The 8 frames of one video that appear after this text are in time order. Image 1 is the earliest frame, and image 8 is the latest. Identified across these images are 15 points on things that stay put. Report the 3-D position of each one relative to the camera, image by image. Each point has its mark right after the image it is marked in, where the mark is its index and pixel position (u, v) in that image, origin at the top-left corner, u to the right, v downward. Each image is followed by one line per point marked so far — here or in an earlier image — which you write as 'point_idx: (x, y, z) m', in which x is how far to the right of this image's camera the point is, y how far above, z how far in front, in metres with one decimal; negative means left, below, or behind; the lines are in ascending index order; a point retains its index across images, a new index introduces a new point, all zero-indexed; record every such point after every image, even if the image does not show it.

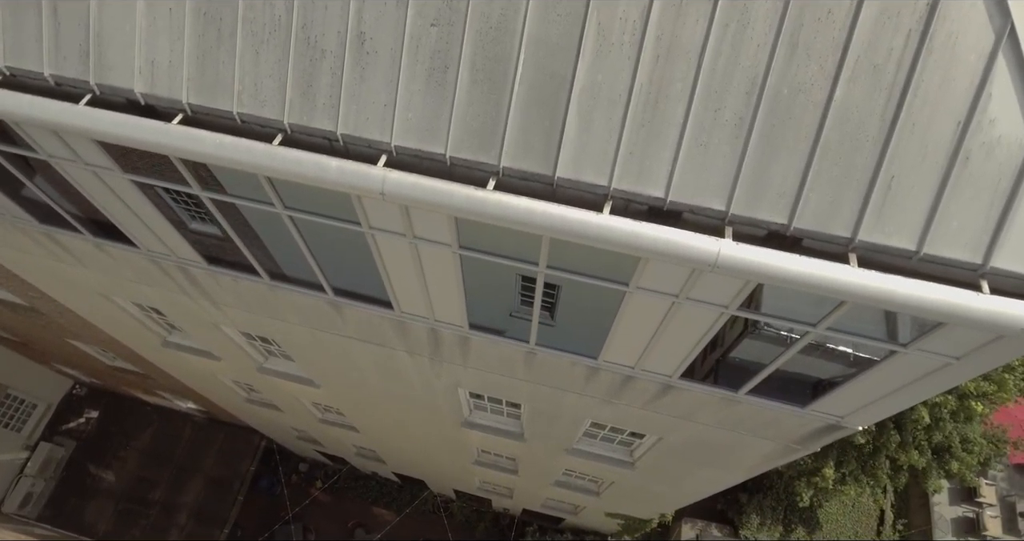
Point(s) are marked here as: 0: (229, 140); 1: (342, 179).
0: (-2.7, +1.2, +5.6) m
1: (-1.6, +0.8, +5.4) m
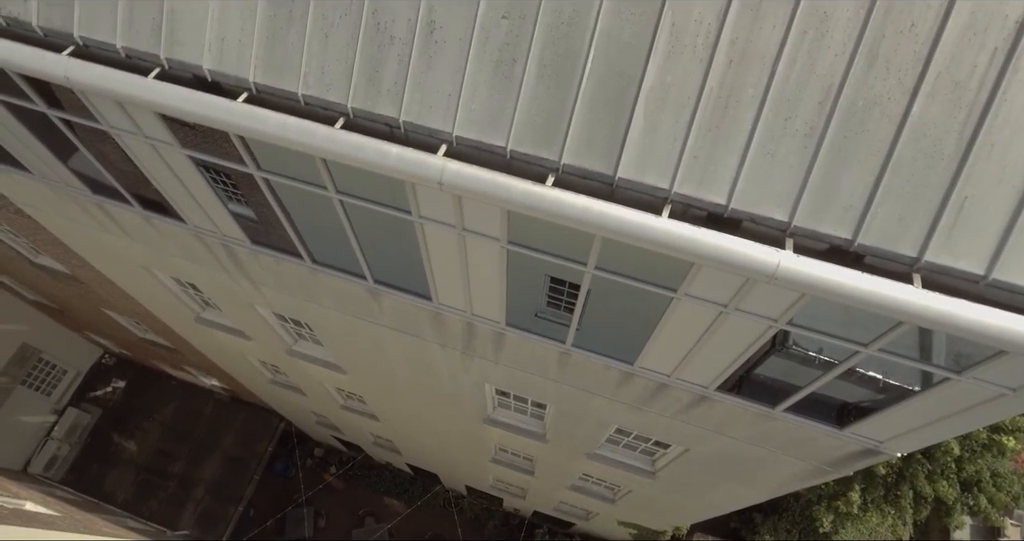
0: (-2.1, +1.4, +5.7) m
1: (-1.0, +1.0, +5.4) m
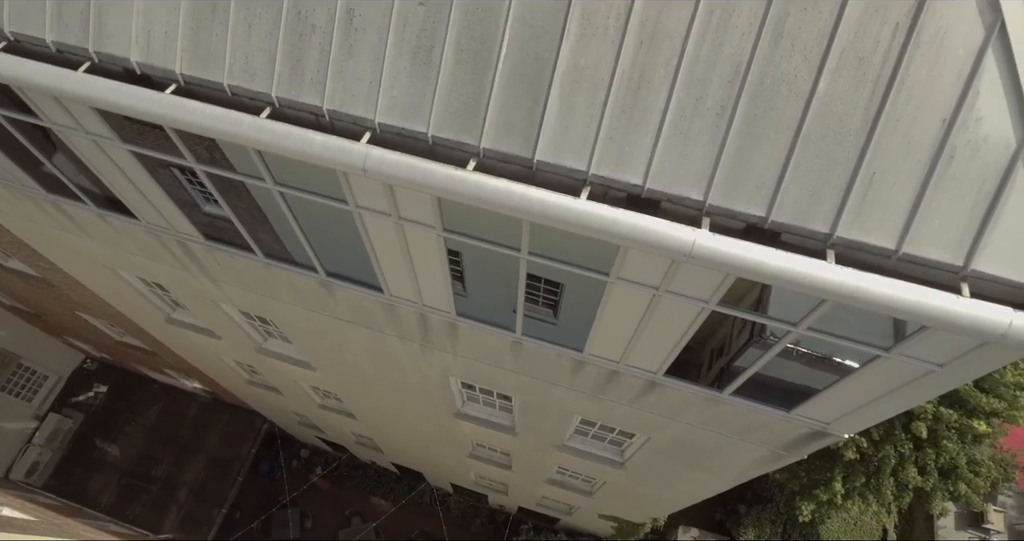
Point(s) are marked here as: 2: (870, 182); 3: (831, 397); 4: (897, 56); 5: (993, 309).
0: (-2.8, +1.5, +5.7) m
1: (-1.7, +1.1, +5.5) m
2: (+2.8, +0.7, +4.7) m
3: (+3.8, -1.5, +7.2) m
4: (+2.9, +1.6, +4.5) m
5: (+3.9, -0.3, +4.8) m
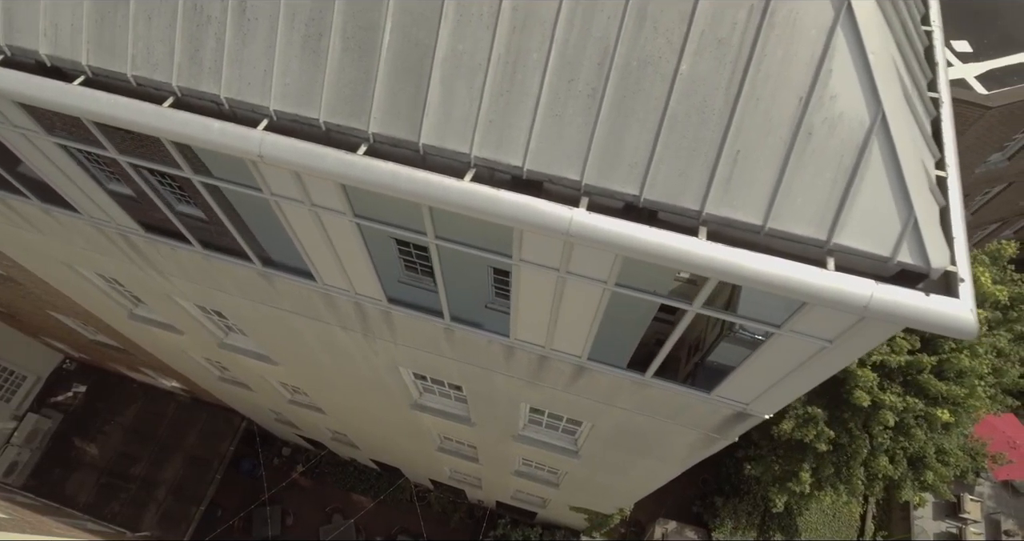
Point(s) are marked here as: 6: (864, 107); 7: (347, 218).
0: (-3.9, +1.7, +5.9) m
1: (-2.7, +1.2, +5.6) m
2: (+1.8, +0.9, +4.9) m
3: (+2.8, -1.3, +7.3) m
4: (+1.9, +1.8, +4.7) m
5: (+2.9, -0.1, +4.9) m
6: (+2.8, +1.3, +4.7) m
7: (-1.9, +0.6, +6.7) m
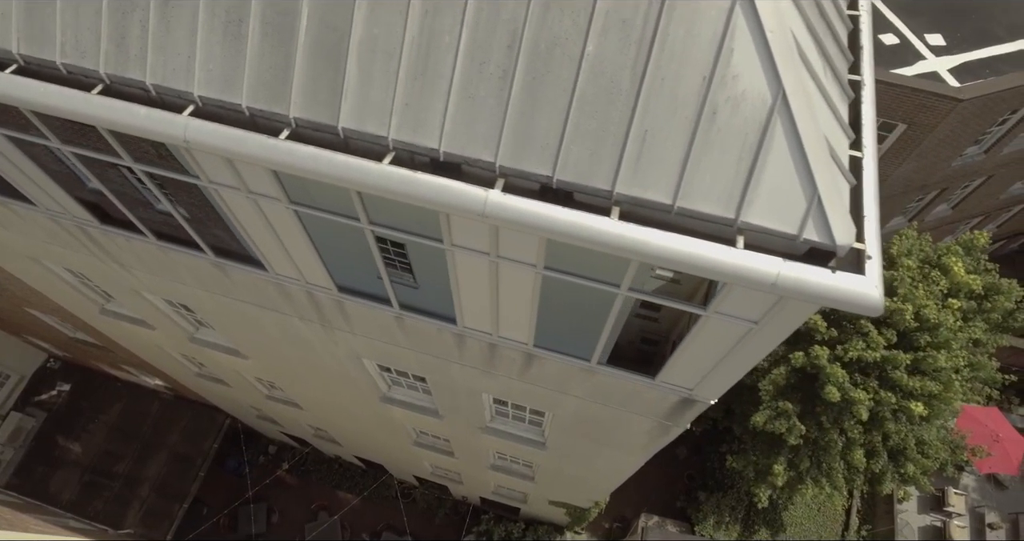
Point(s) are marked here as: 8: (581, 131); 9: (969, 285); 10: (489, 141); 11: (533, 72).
0: (-4.6, +1.8, +5.9) m
1: (-3.5, +1.4, +5.7) m
2: (+1.1, +1.1, +4.9) m
3: (+2.1, -1.1, +7.4) m
4: (+1.2, +2.0, +4.8) m
5: (+2.1, +0.1, +5.0) m
6: (+2.0, +1.5, +4.7) m
7: (-2.6, +0.8, +6.7) m
8: (+0.6, +1.2, +5.0) m
9: (+14.1, -0.5, +18.3) m
10: (-0.2, +1.1, +5.2) m
11: (+0.2, +1.7, +5.0) m
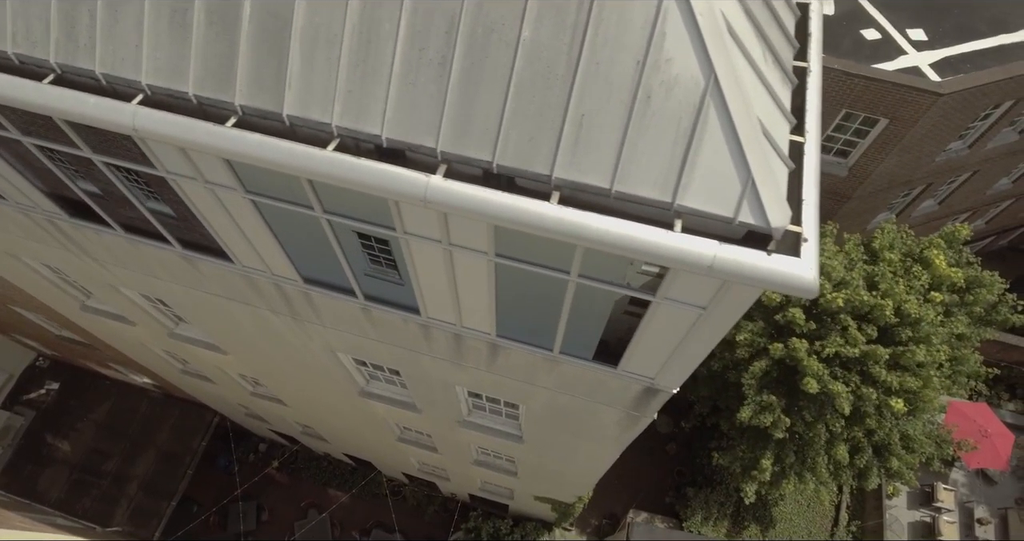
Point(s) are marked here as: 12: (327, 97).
0: (-5.1, +1.9, +6.0) m
1: (-4.0, +1.5, +5.7) m
2: (+0.6, +1.2, +5.0) m
3: (+1.6, -1.0, +7.4) m
4: (+0.6, +2.2, +4.8) m
5: (+1.6, +0.2, +5.0) m
6: (+1.5, +1.6, +4.8) m
7: (-3.1, +0.9, +6.8) m
8: (+0.1, +1.3, +5.0) m
9: (+13.6, -0.3, +18.3) m
10: (-0.7, +1.3, +5.2) m
11: (-0.3, +1.8, +5.0) m
12: (-1.7, +1.6, +5.3) m
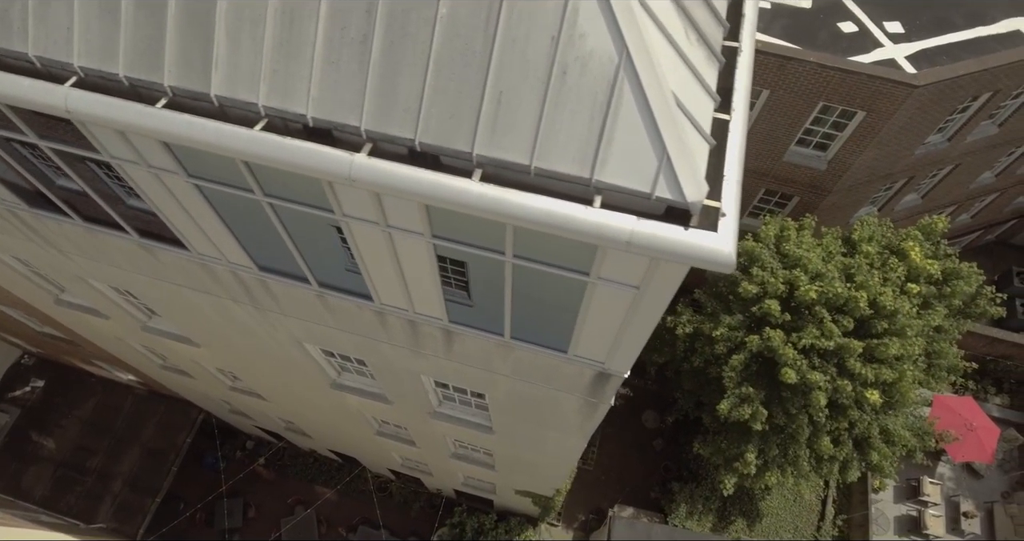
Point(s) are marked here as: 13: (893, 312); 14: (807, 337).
0: (-5.8, +2.1, +6.0) m
1: (-4.7, +1.7, +5.8) m
2: (-0.1, +1.4, +5.0) m
3: (+0.9, -0.8, +7.5) m
4: (-0.1, +2.4, +4.8) m
5: (+0.9, +0.4, +5.1) m
6: (+0.8, +1.8, +4.8) m
7: (-3.8, +1.1, +6.8) m
8: (-0.6, +1.5, +5.1) m
9: (+12.9, 0.0, +18.4) m
10: (-1.4, +1.5, +5.3) m
11: (-1.0, +2.0, +5.1) m
12: (-2.4, +1.8, +5.4) m
13: (+11.3, -1.2, +17.4) m
14: (+8.8, -1.9, +17.5) m
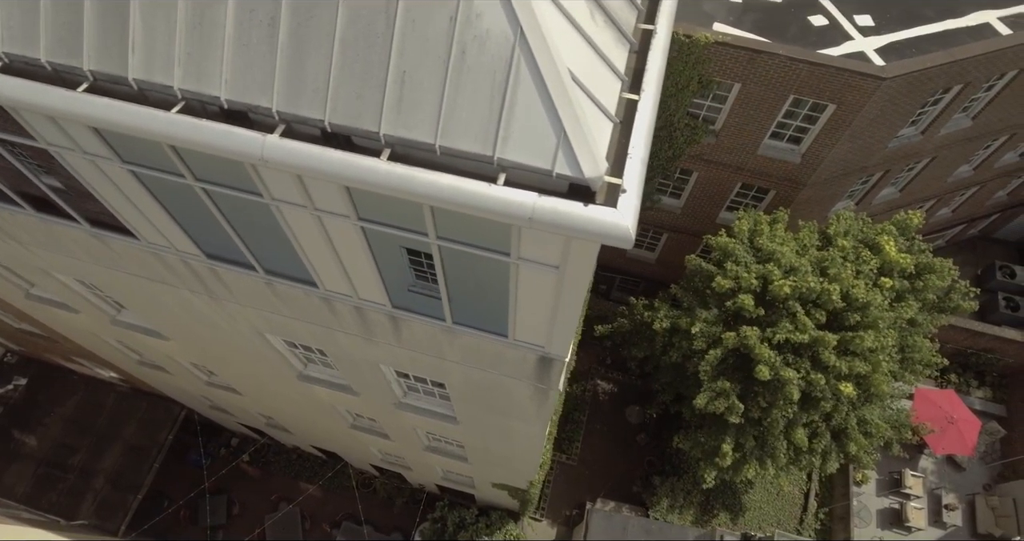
0: (-6.7, +2.3, +6.2) m
1: (-5.5, +1.9, +5.9) m
2: (-1.0, +1.6, +5.1) m
3: (+0.1, -0.6, +7.6) m
4: (-0.9, +2.6, +5.0) m
5: (+0.1, +0.7, +5.2) m
6: (0.0, +2.0, +4.9) m
7: (-4.6, +1.2, +7.0) m
8: (-1.5, +1.7, +5.2) m
9: (+12.1, +0.2, +18.5) m
10: (-2.2, +1.7, +5.4) m
11: (-1.9, +2.2, +5.2) m
12: (-3.2, +2.0, +5.5) m
13: (+10.4, -1.0, +17.6) m
14: (+7.9, -1.7, +17.6) m
